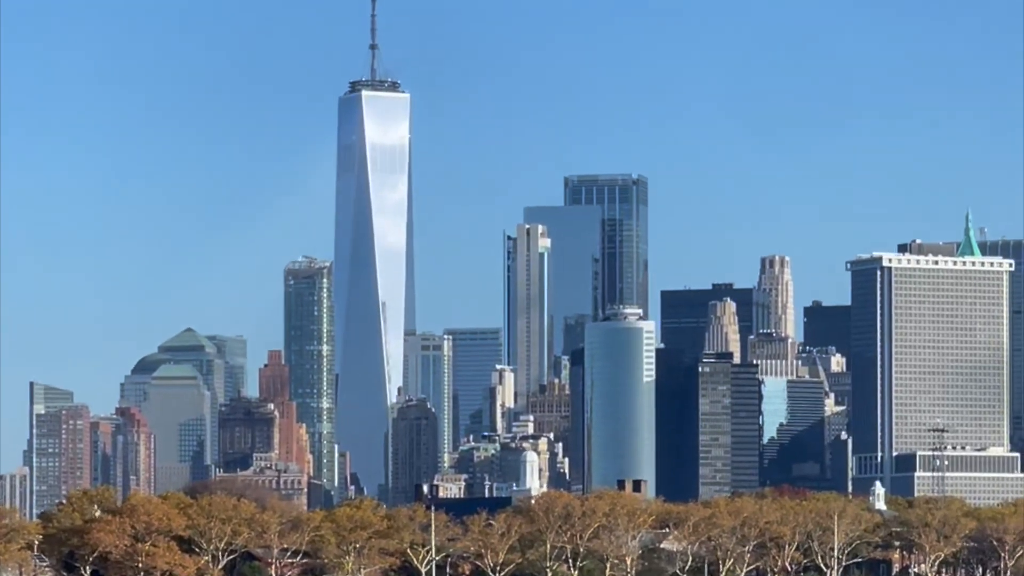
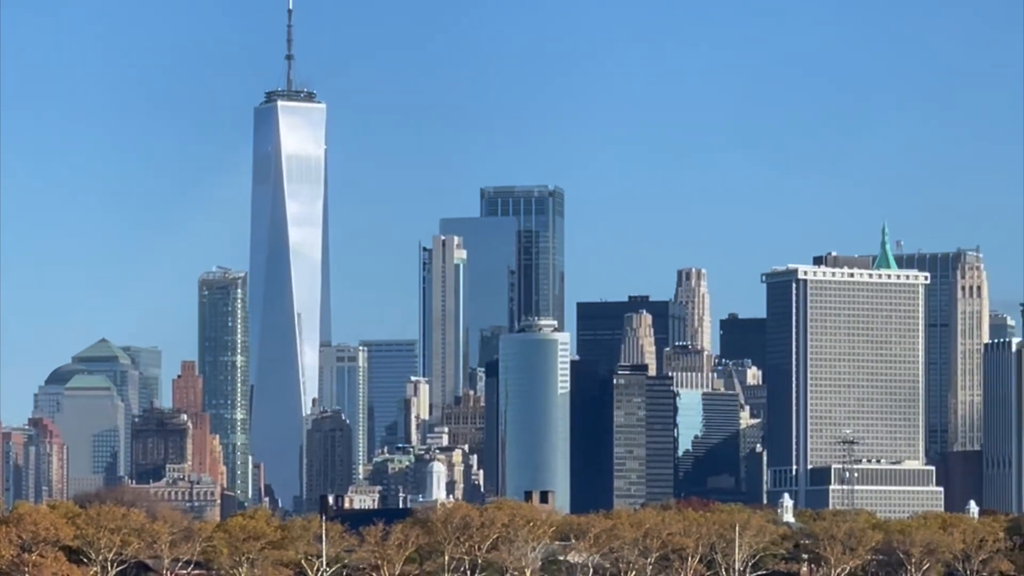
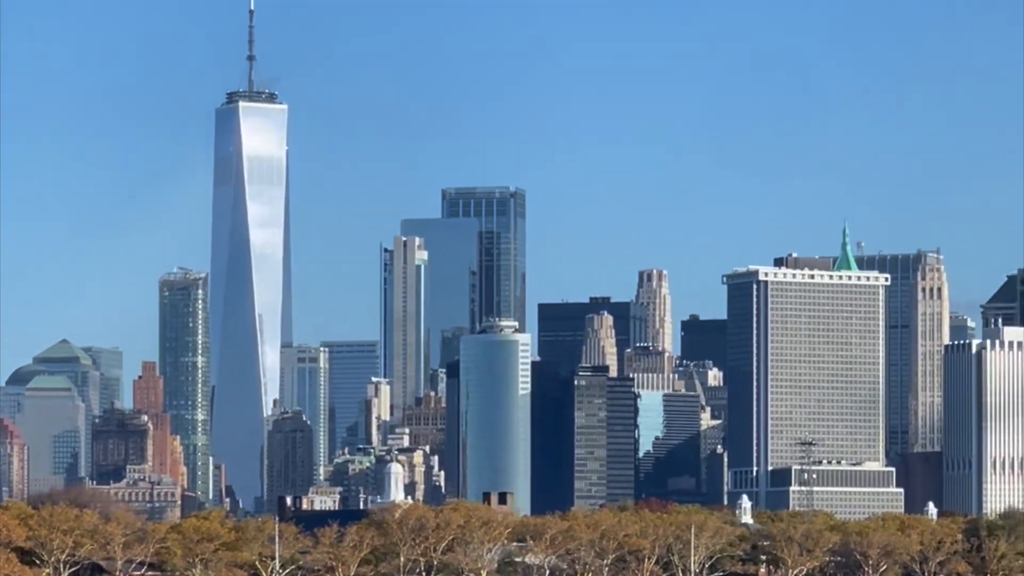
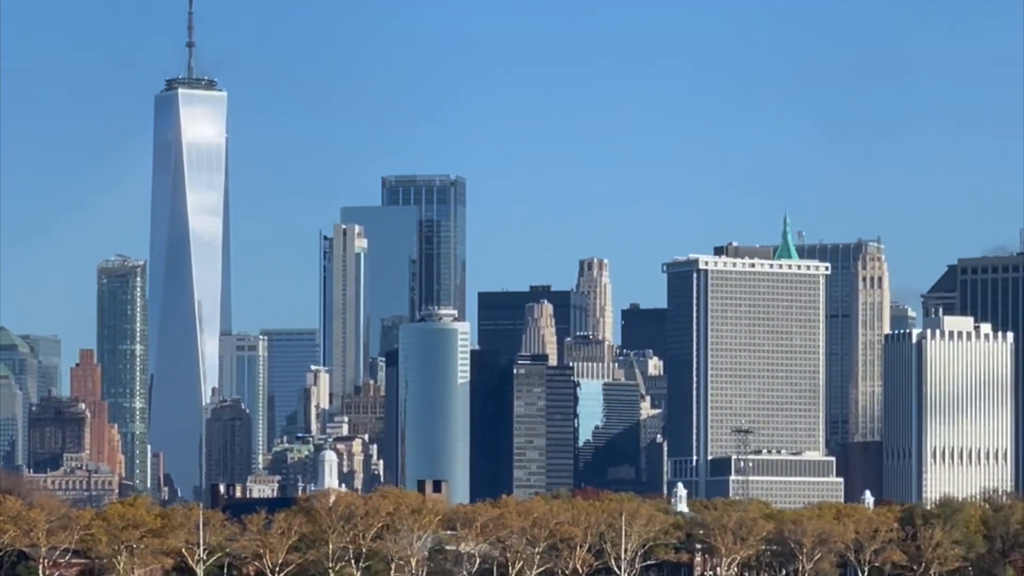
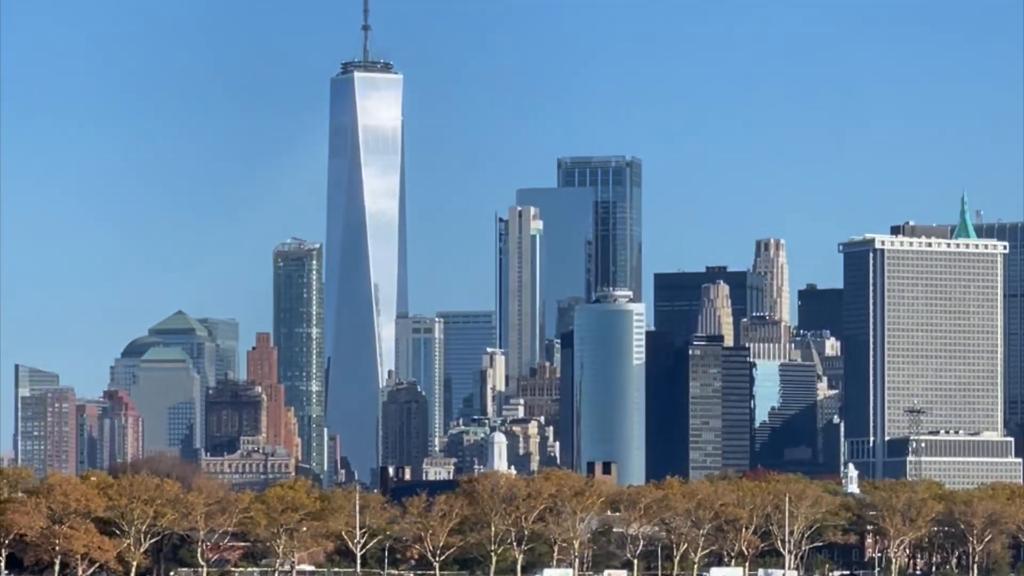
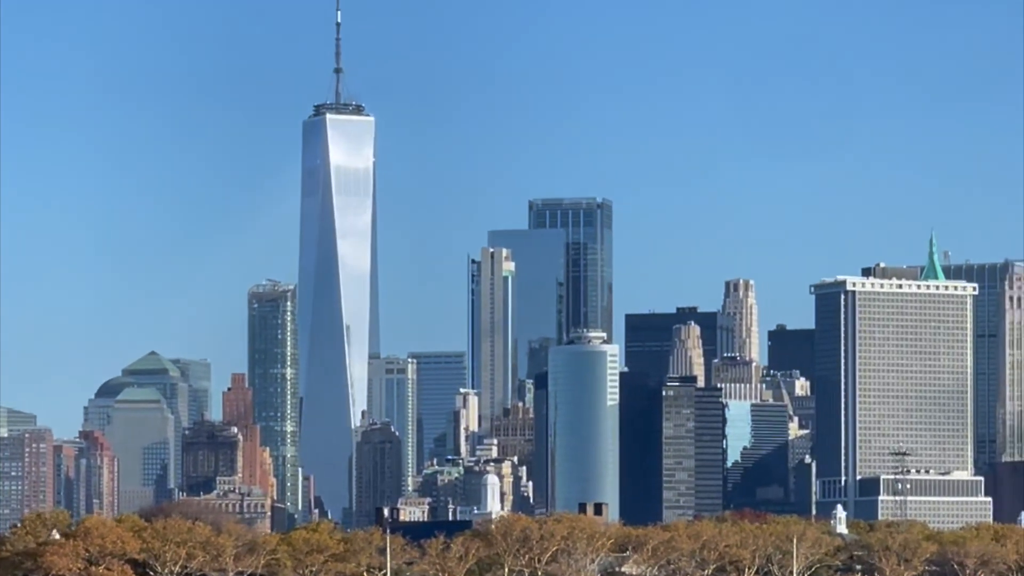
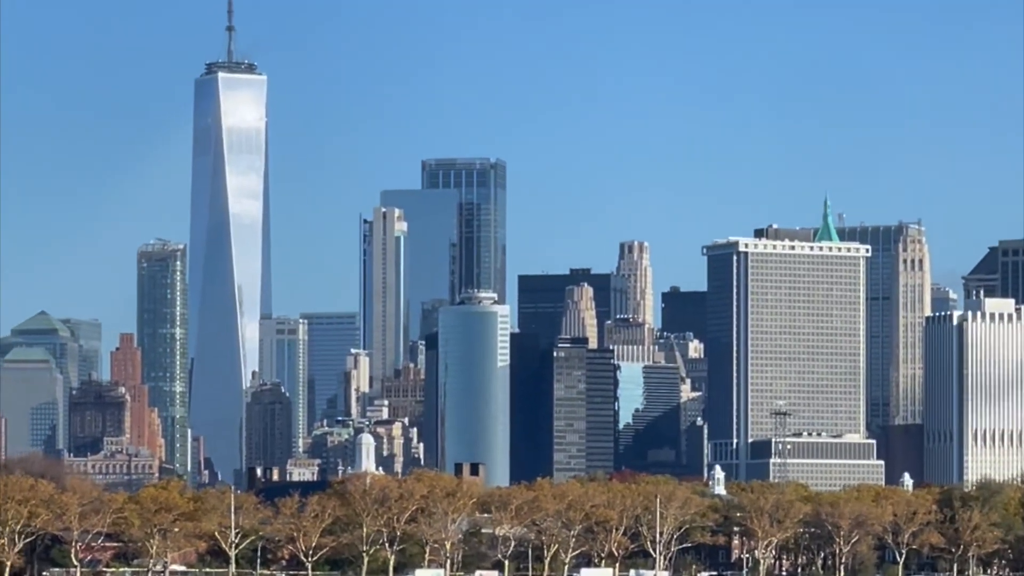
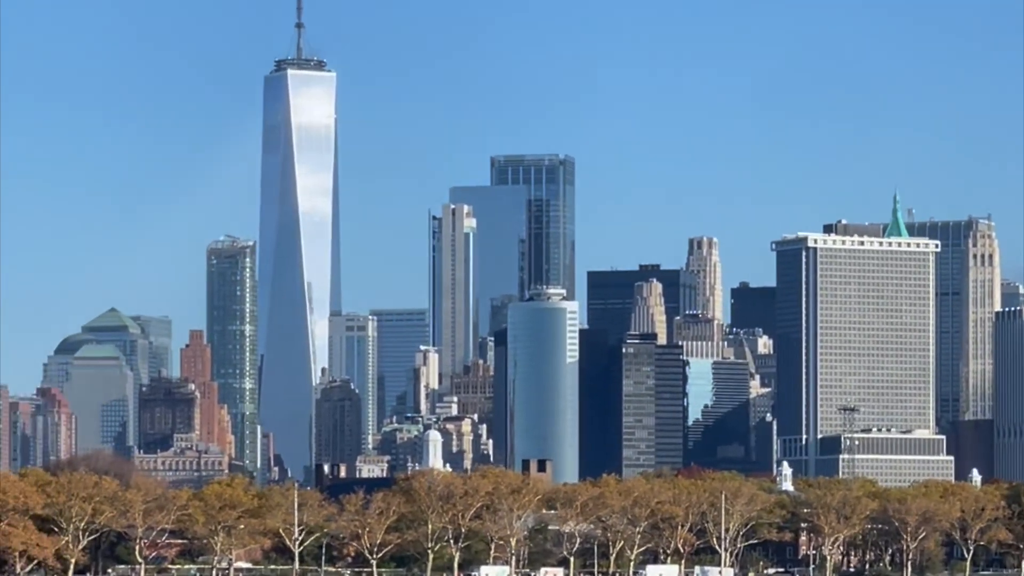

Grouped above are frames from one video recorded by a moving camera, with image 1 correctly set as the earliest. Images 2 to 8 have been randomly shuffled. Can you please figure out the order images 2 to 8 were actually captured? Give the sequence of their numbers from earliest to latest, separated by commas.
6, 2, 3, 4, 7, 8, 5
